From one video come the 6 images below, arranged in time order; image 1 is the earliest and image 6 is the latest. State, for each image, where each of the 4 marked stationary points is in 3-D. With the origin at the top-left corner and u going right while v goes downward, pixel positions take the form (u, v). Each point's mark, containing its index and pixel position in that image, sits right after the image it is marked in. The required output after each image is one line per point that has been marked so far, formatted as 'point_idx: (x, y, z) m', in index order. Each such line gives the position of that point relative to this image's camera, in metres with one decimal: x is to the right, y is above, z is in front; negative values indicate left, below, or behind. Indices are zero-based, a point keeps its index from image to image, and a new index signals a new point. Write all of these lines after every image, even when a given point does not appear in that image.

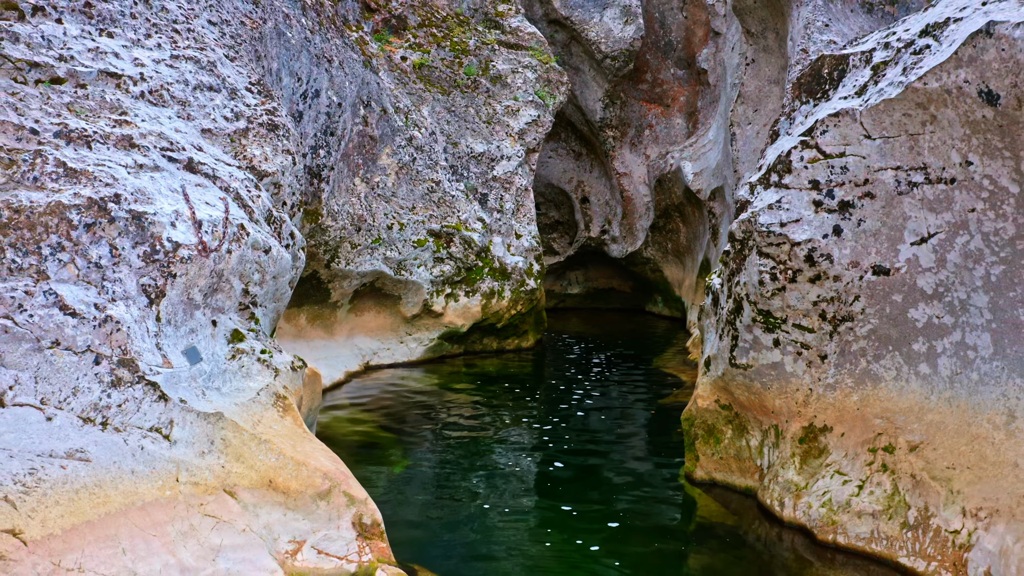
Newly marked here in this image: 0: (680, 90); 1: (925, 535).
0: (+1.7, +2.0, +10.5) m
1: (+1.1, -0.6, +2.8) m
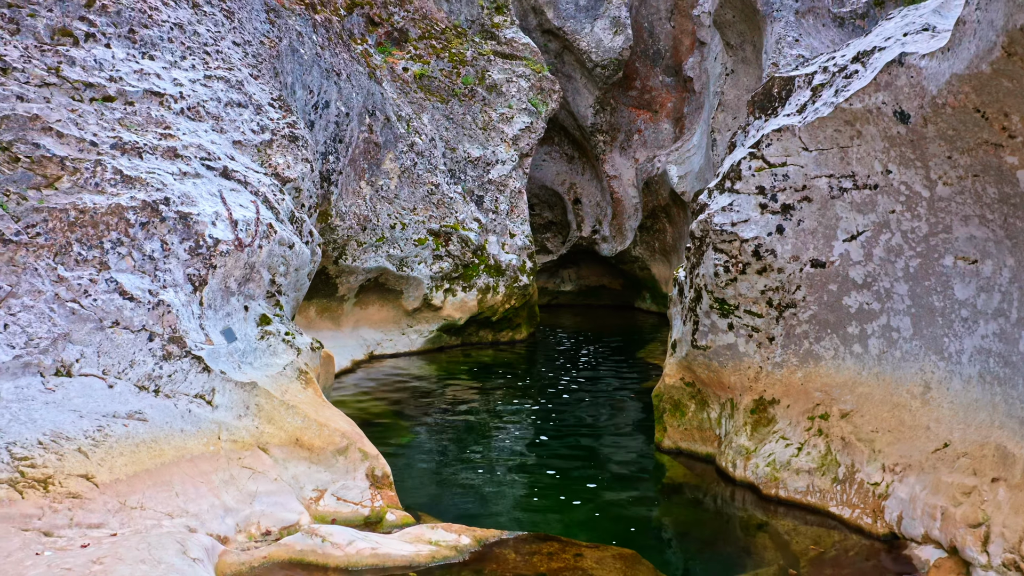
0: (+1.6, +2.0, +11.0) m
1: (+1.0, -0.6, +3.3) m
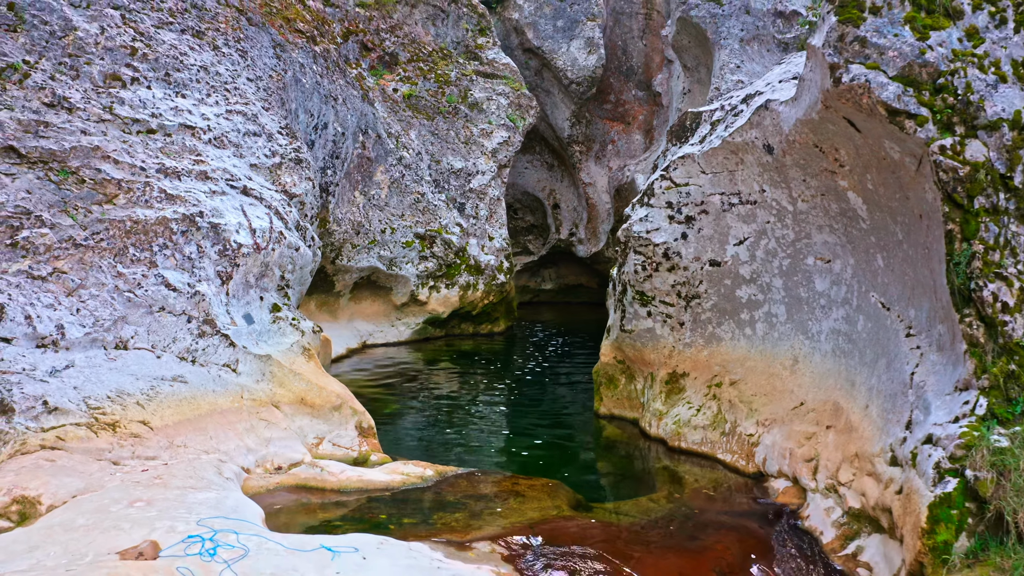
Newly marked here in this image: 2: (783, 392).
0: (+1.5, +2.0, +11.9) m
1: (+0.9, -0.6, +4.2) m
2: (+1.1, -0.4, +4.1) m
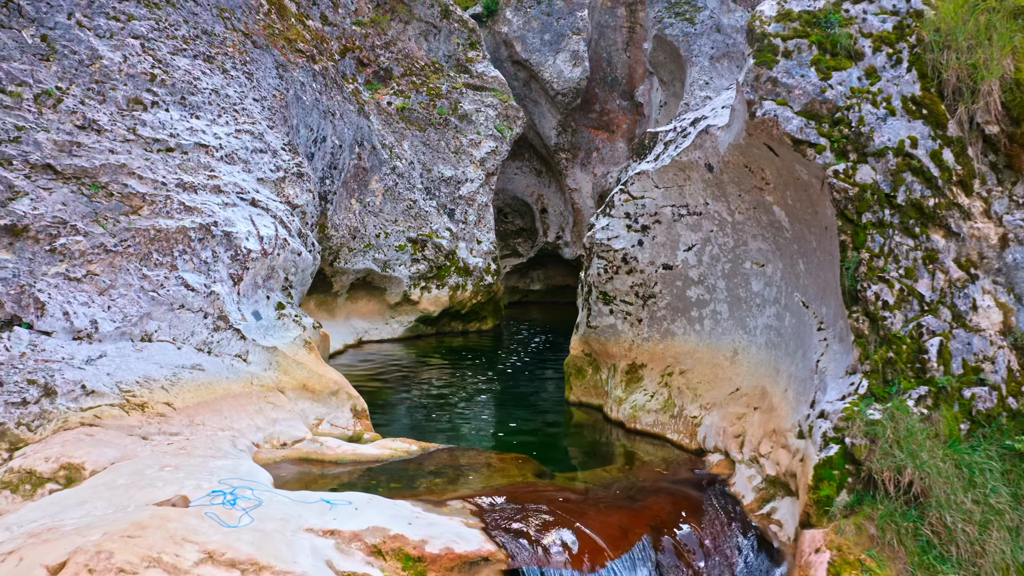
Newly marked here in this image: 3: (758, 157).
0: (+1.3, +2.0, +12.5) m
1: (+0.8, -0.6, +4.7) m
2: (+0.9, -0.4, +4.7) m
3: (+1.0, +0.5, +4.2) m
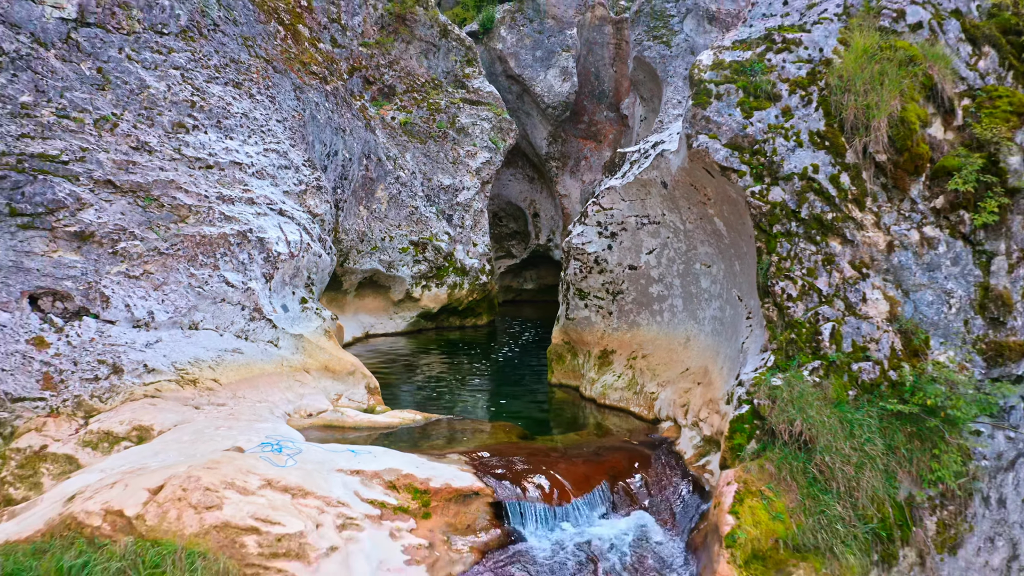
0: (+1.3, +2.0, +13.4) m
1: (+0.7, -0.6, +5.6) m
2: (+0.9, -0.4, +5.5) m
3: (+0.9, +0.5, +5.1) m
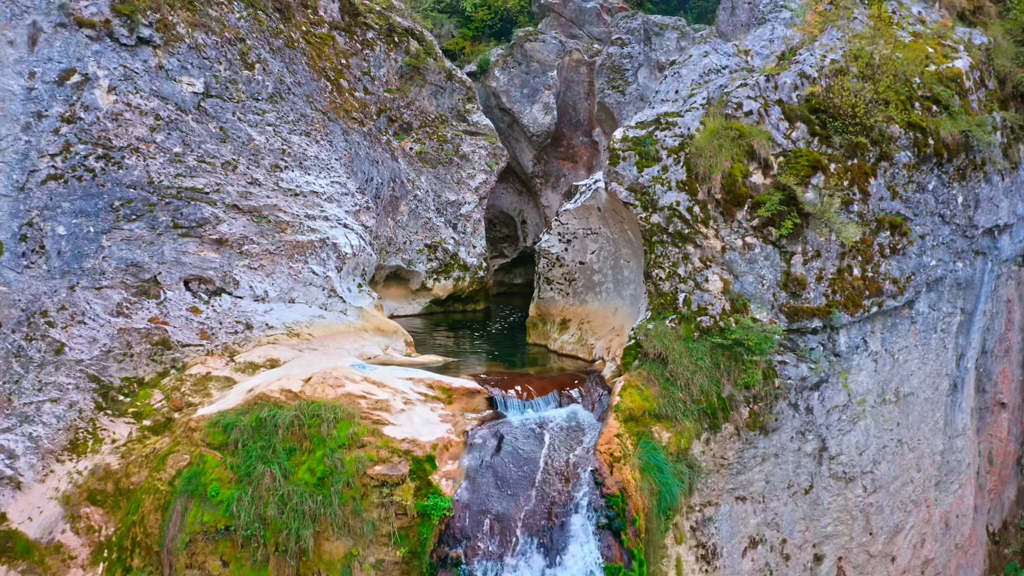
0: (+1.1, +2.1, +16.3) m
1: (+0.6, -0.5, +8.6) m
2: (+0.8, -0.3, +8.5) m
3: (+0.8, +0.6, +8.0) m
